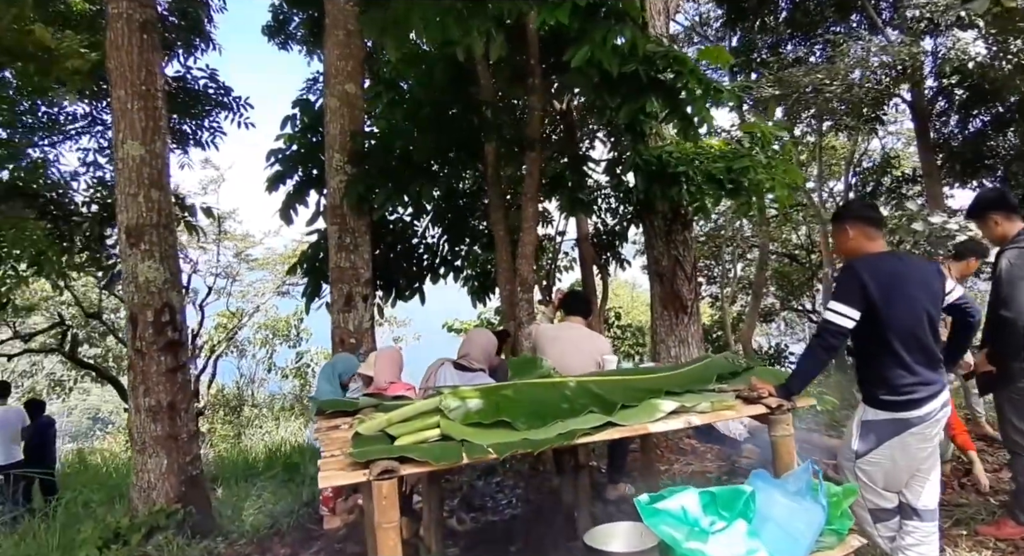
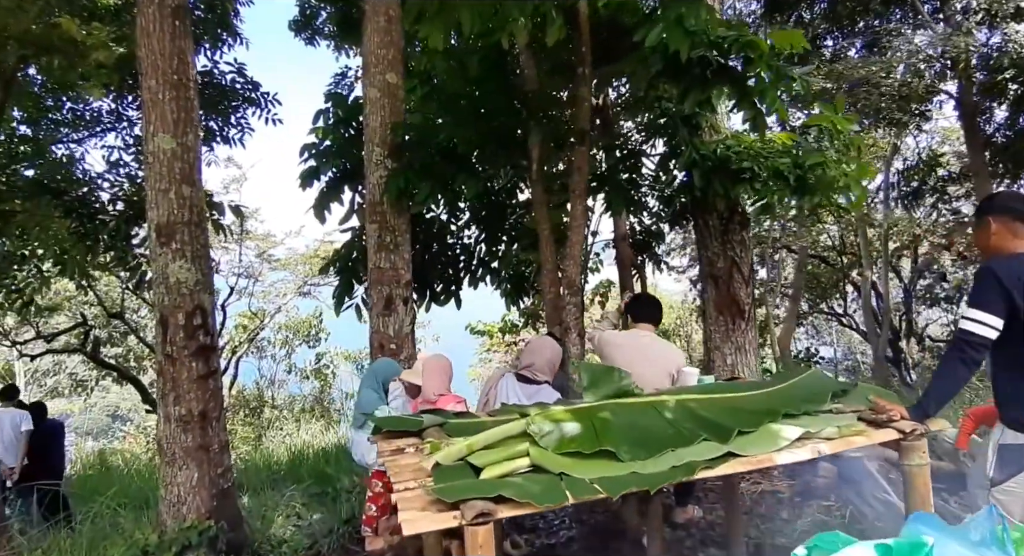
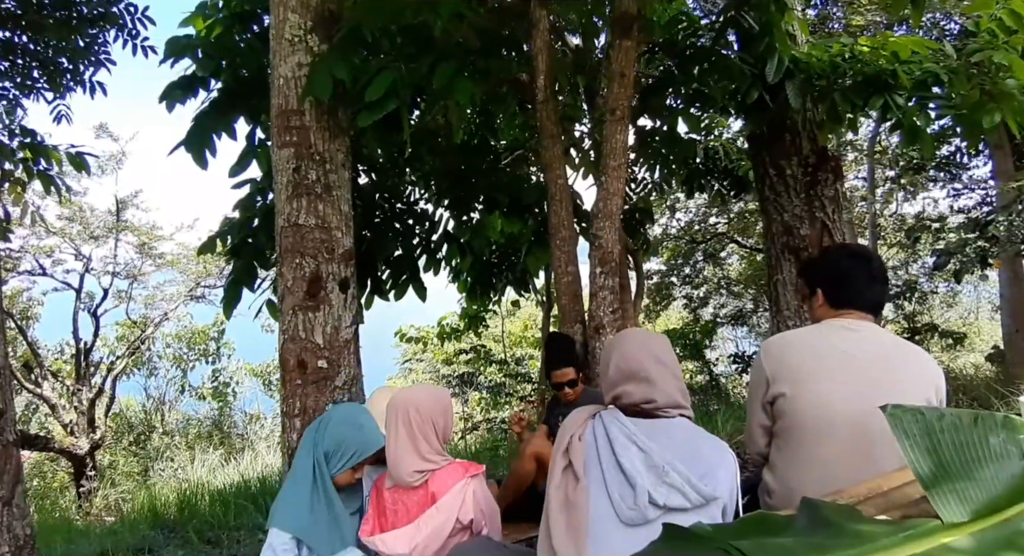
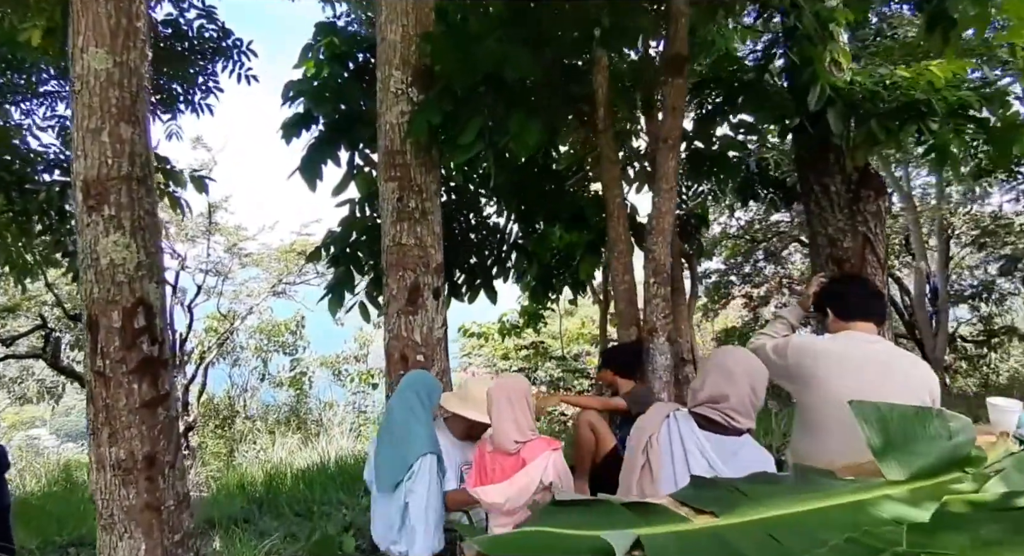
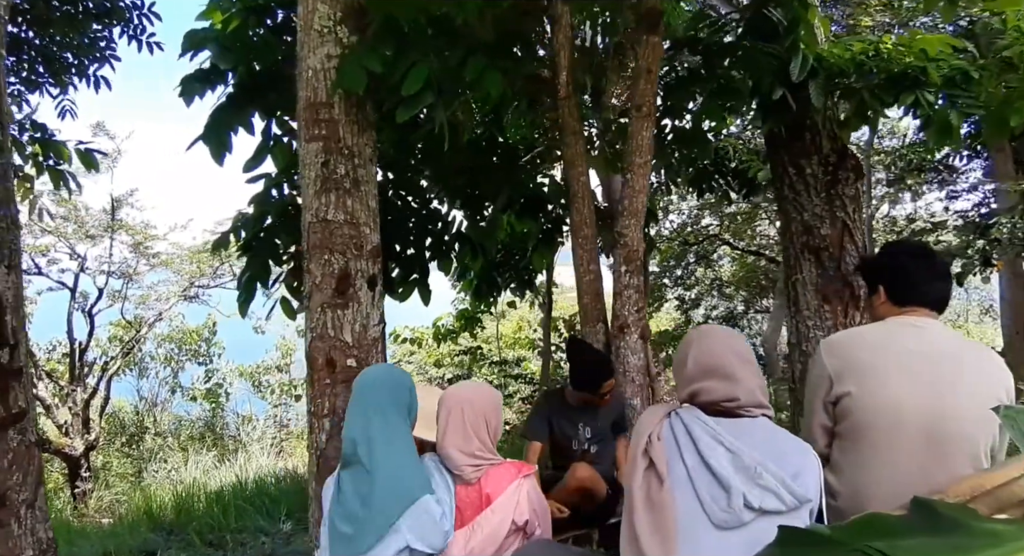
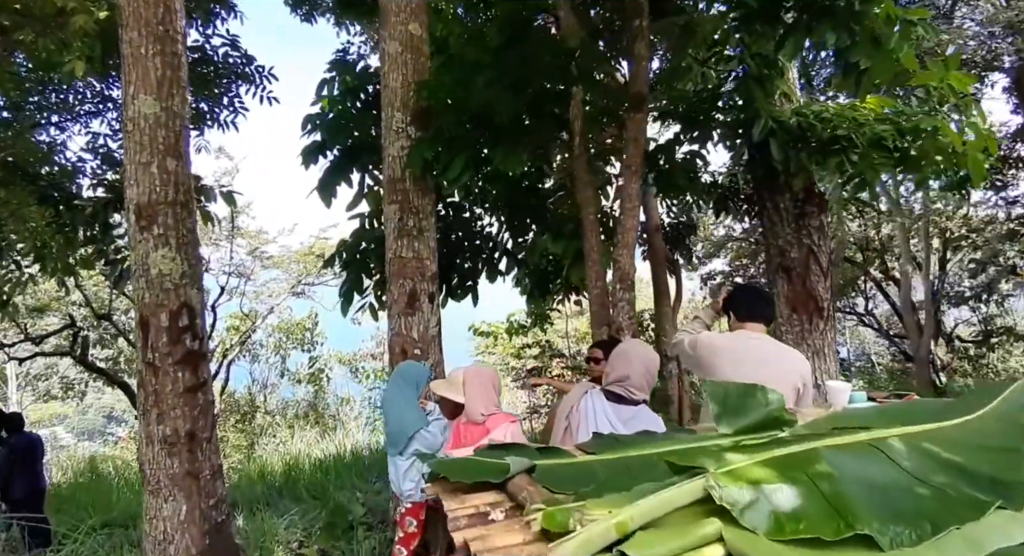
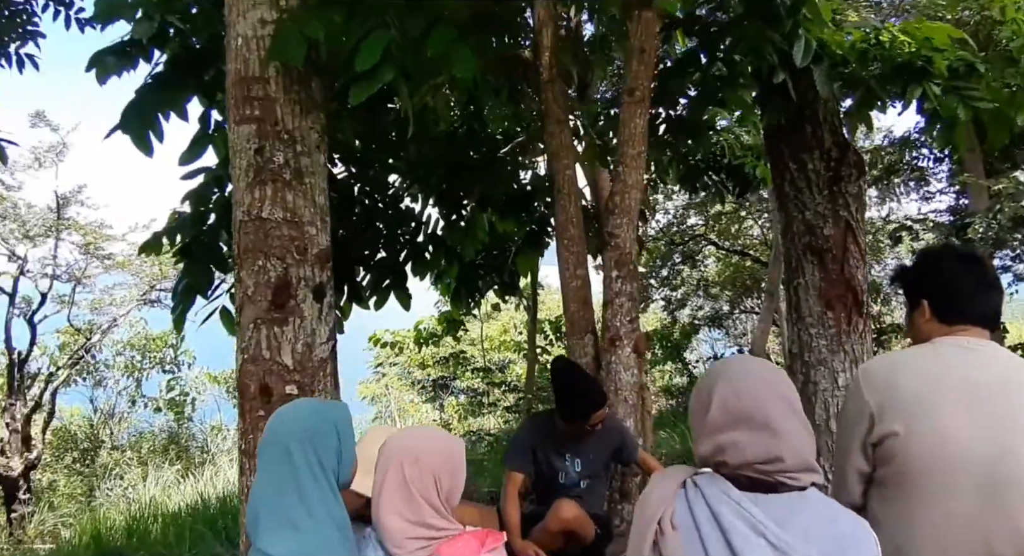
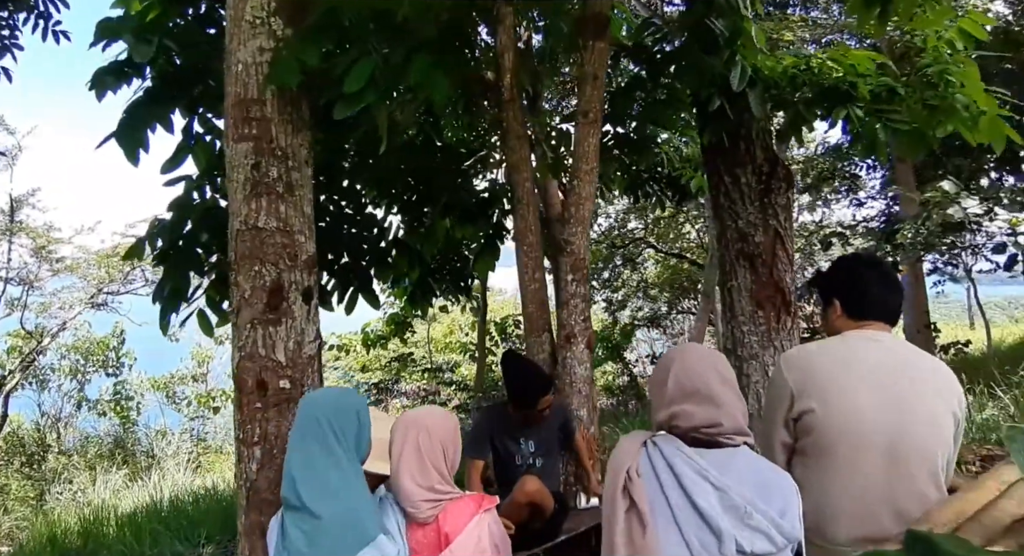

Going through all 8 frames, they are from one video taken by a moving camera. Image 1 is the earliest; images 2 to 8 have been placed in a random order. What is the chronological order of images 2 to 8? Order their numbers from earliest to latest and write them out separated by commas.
2, 6, 4, 3, 5, 8, 7
